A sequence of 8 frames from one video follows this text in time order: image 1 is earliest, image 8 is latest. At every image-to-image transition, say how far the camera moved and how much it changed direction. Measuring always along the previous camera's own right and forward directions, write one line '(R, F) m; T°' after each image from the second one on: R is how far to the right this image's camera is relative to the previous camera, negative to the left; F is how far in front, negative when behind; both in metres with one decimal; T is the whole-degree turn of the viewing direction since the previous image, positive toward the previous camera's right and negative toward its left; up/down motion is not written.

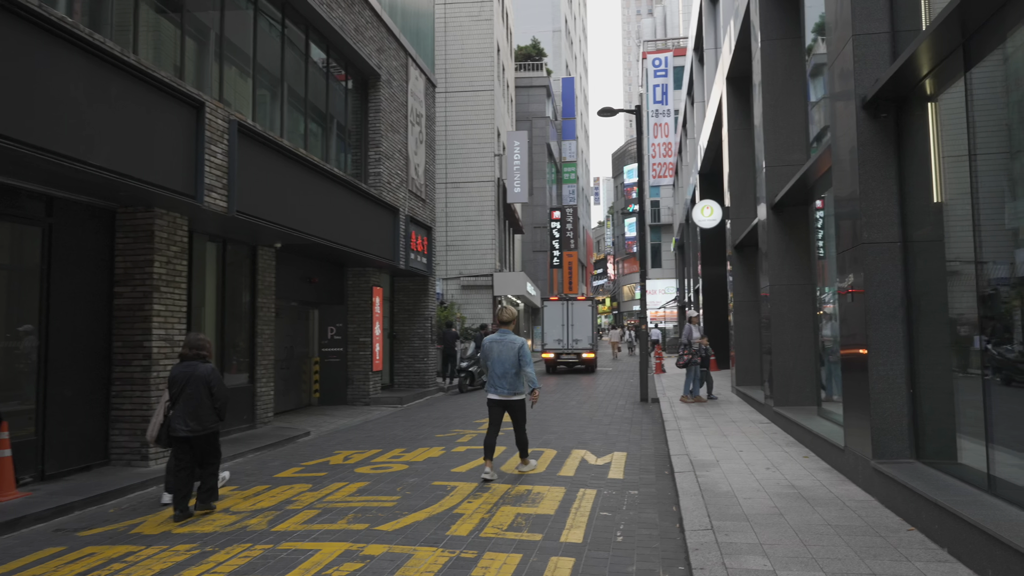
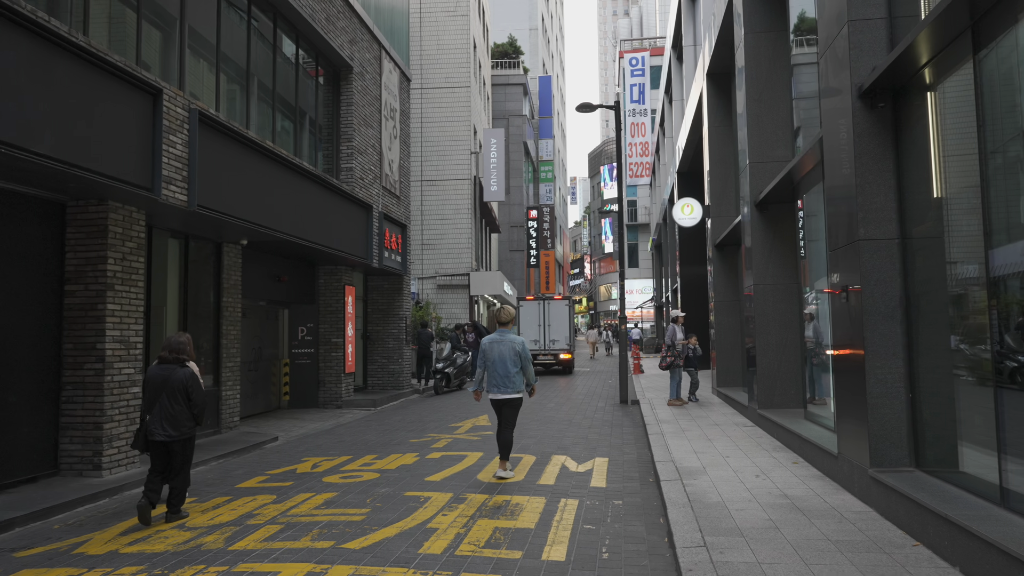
(0.0, +0.4) m; +2°
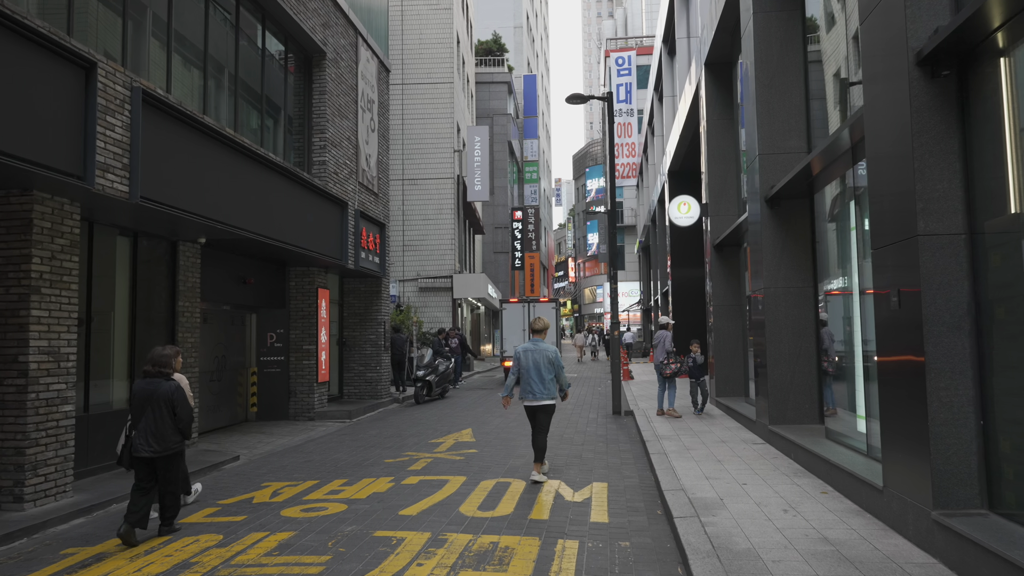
(0.0, +1.1) m; +1°
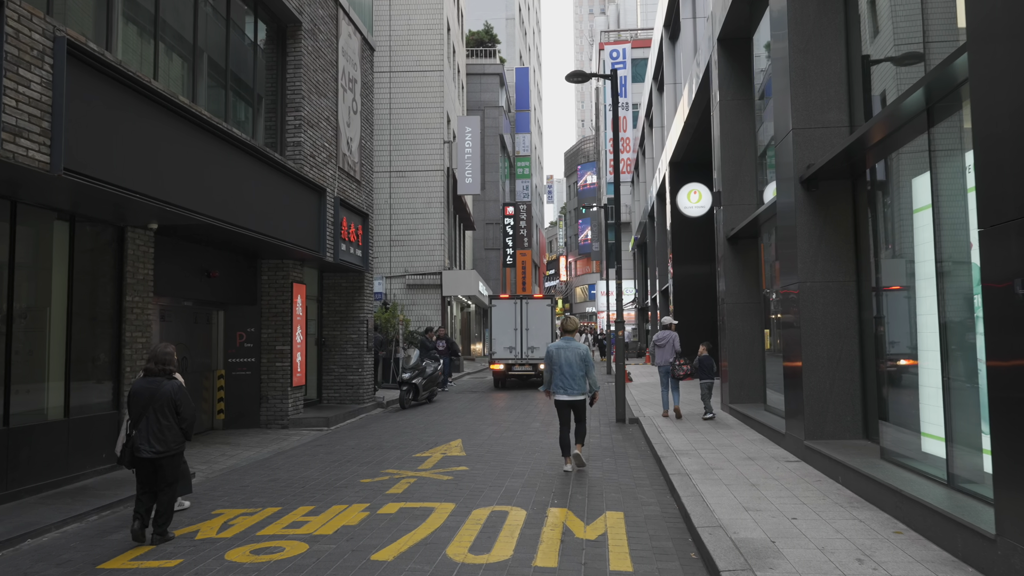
(-0.1, +1.4) m; +1°
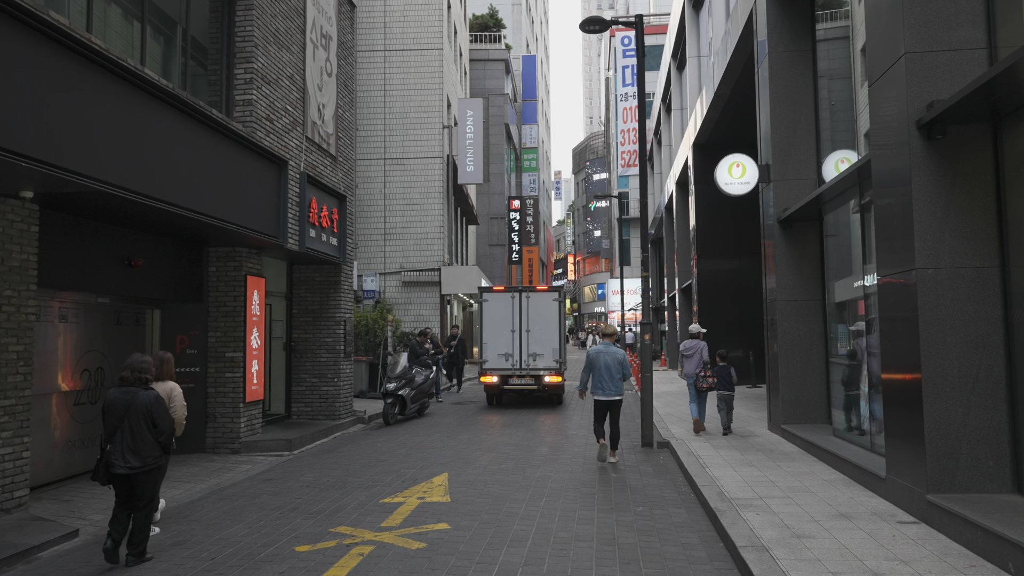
(+0.1, +2.6) m; -1°
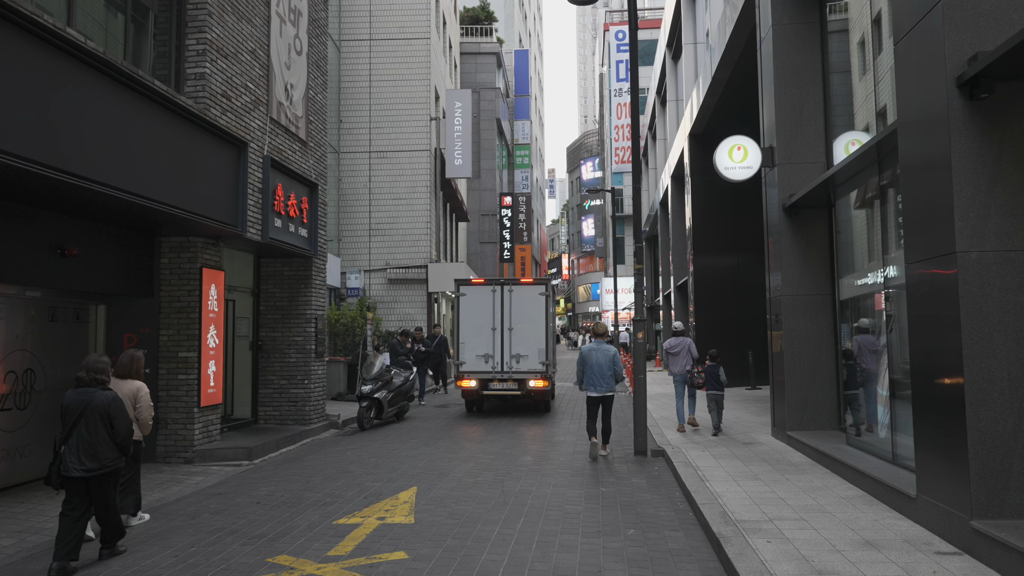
(+0.2, +1.0) m; 0°
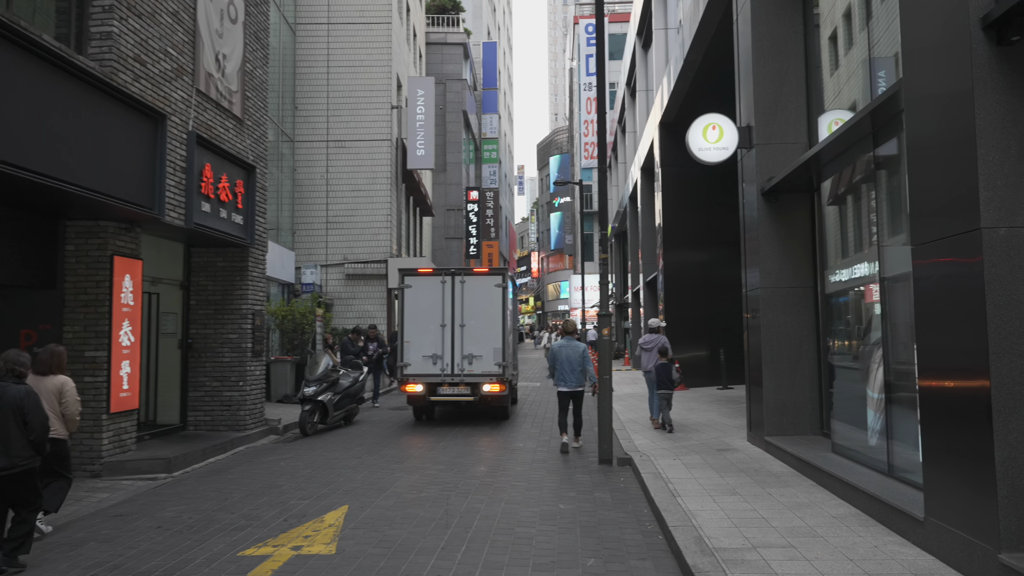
(+0.2, +1.0) m; +2°
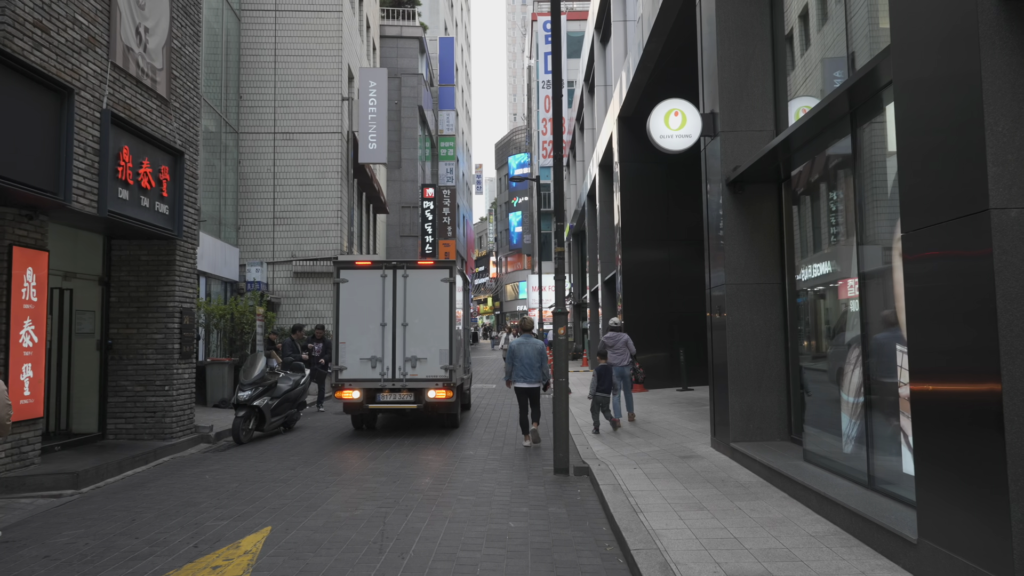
(+0.1, +0.7) m; +3°
